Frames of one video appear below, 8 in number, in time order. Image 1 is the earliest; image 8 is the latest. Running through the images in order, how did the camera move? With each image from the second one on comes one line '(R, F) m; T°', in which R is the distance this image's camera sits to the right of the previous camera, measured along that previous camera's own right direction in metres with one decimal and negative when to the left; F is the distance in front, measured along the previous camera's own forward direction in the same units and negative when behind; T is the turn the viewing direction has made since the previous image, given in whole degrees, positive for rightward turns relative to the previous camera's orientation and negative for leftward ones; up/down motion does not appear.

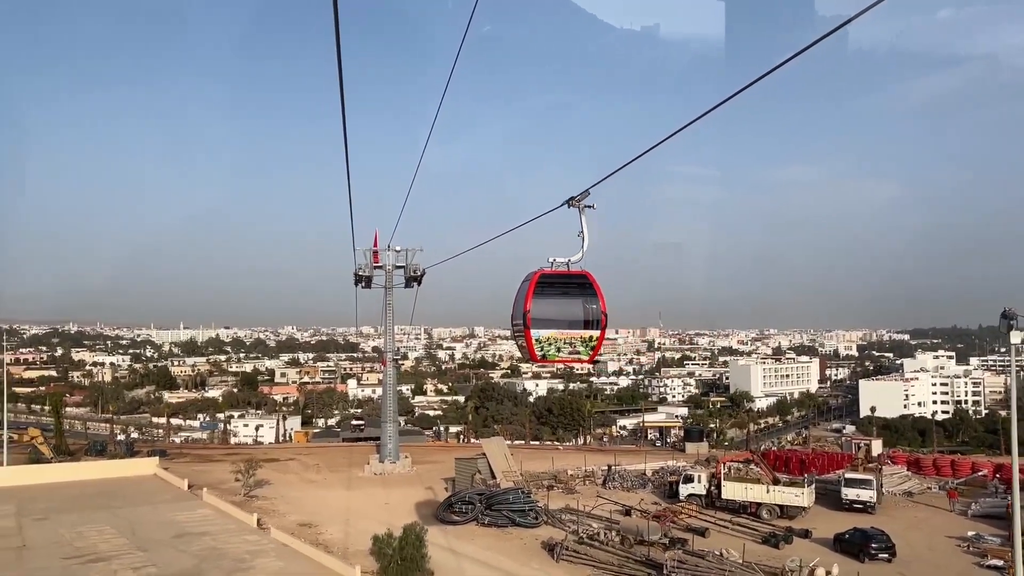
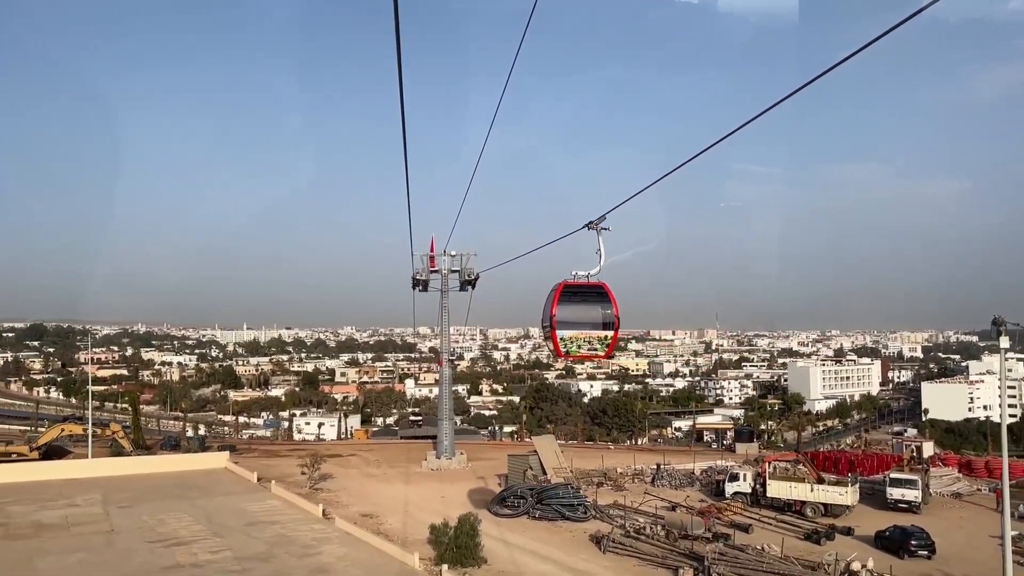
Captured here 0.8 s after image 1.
(+0.1, -0.7) m; -4°
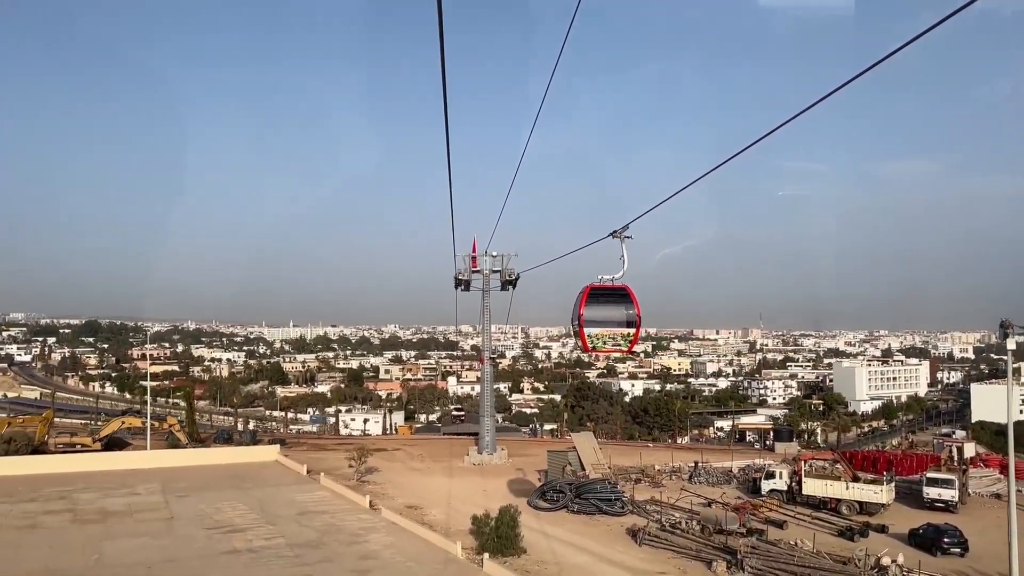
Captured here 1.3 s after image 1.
(0.0, -0.5) m; -3°
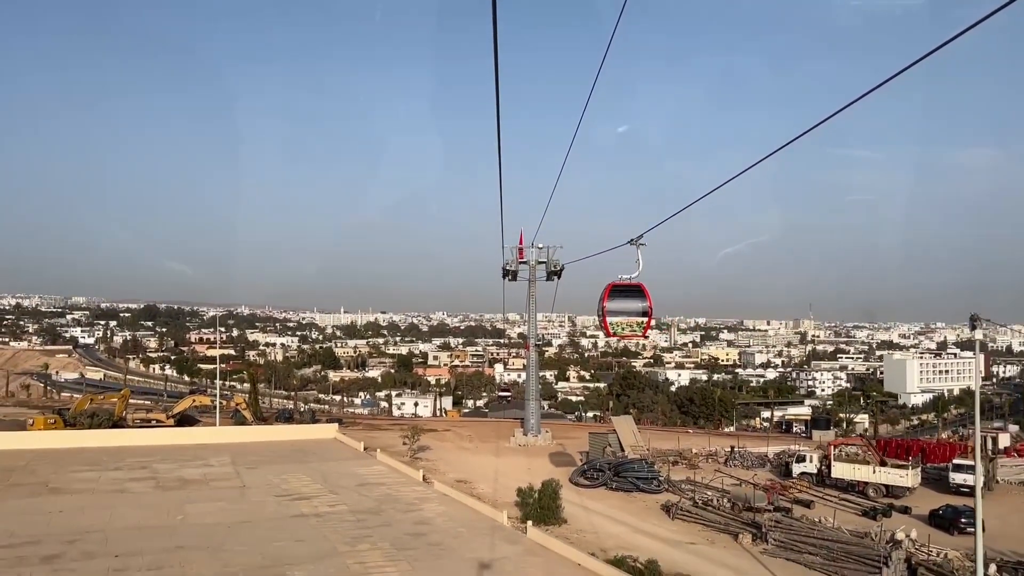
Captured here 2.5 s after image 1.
(+0.1, -1.0) m; -3°
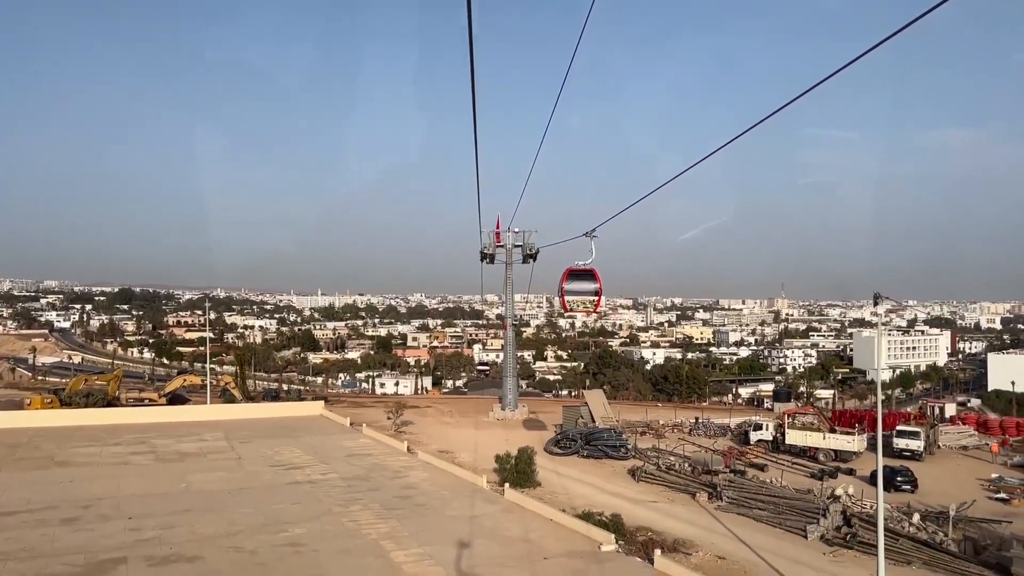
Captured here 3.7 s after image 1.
(0.0, -1.1) m; +1°
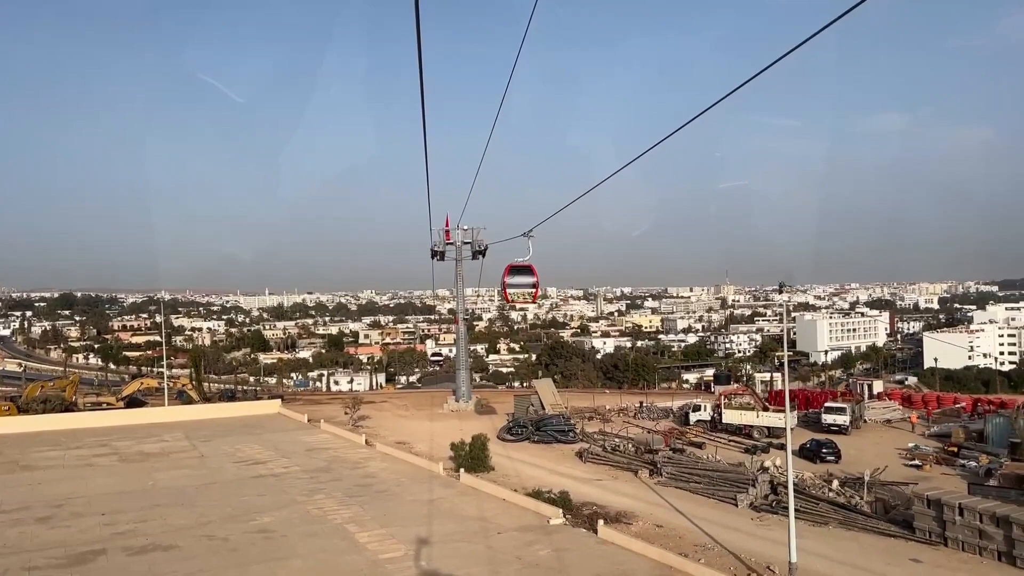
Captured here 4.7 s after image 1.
(0.0, -0.9) m; +3°
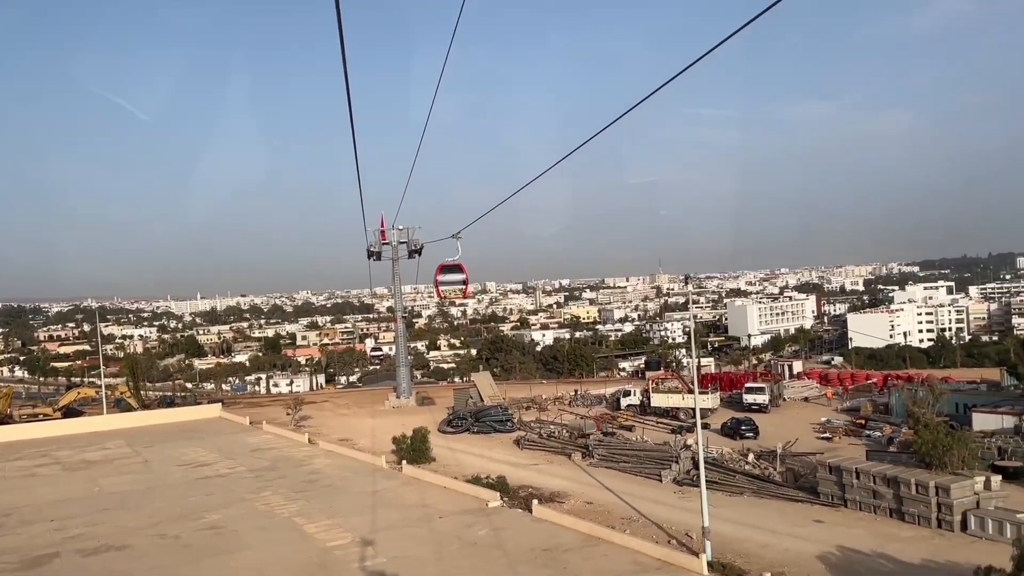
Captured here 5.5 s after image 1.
(+0.1, -0.7) m; +4°
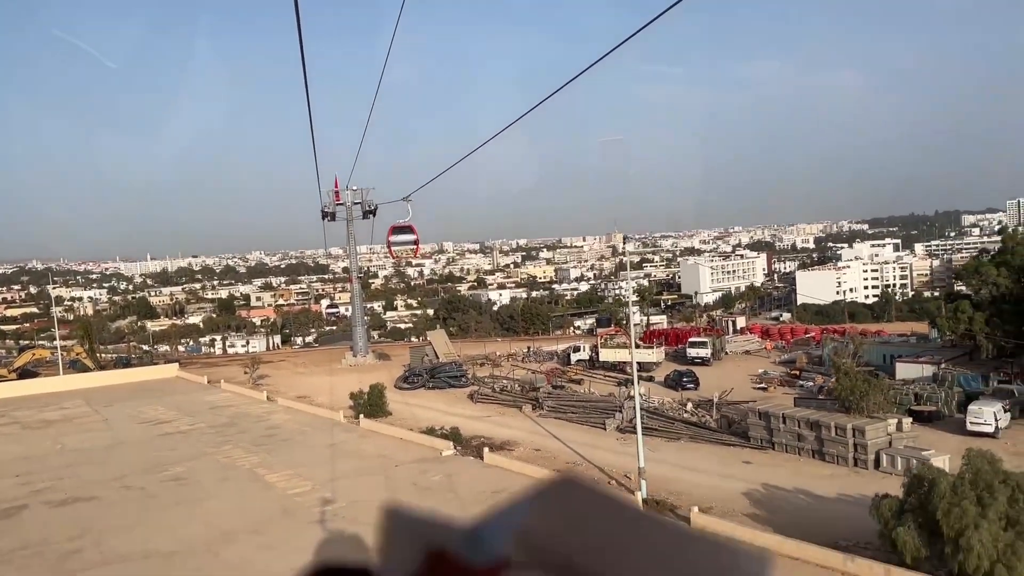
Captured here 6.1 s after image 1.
(+0.1, -0.6) m; +3°
